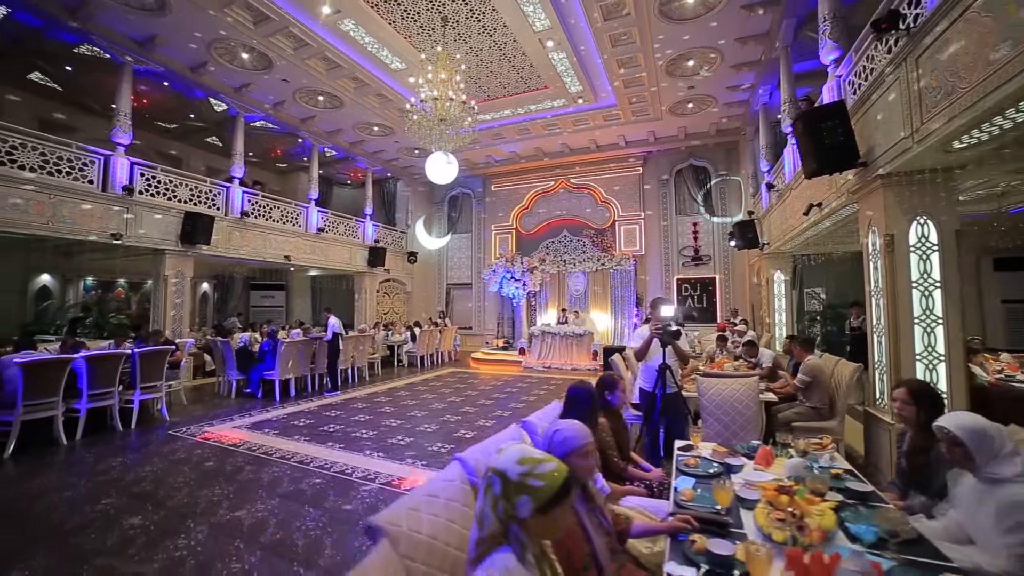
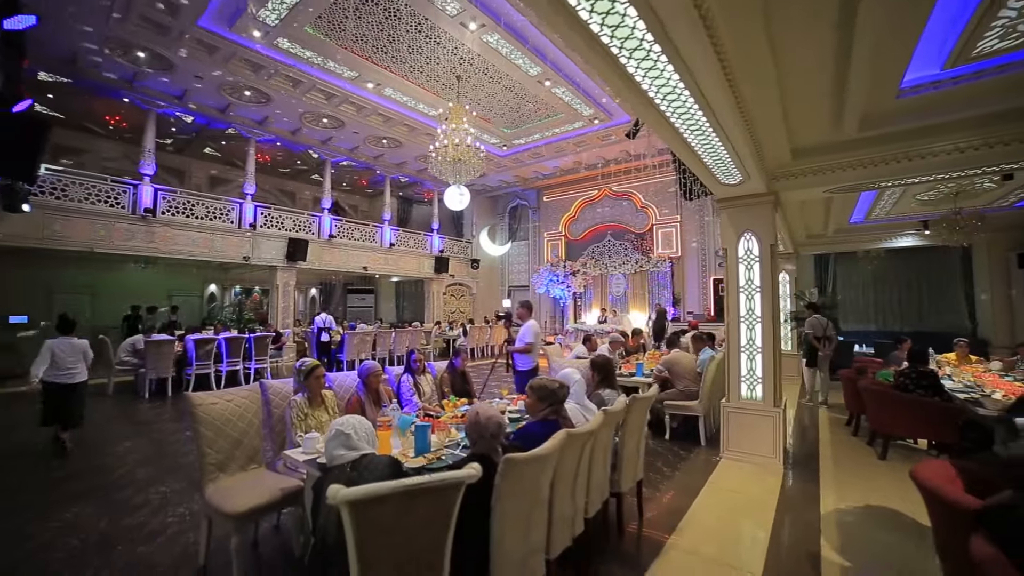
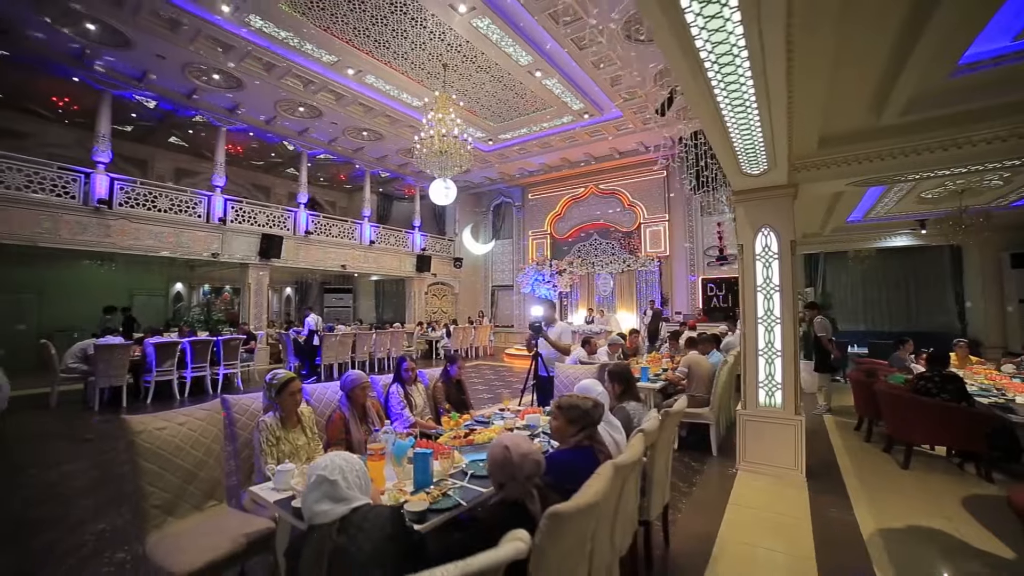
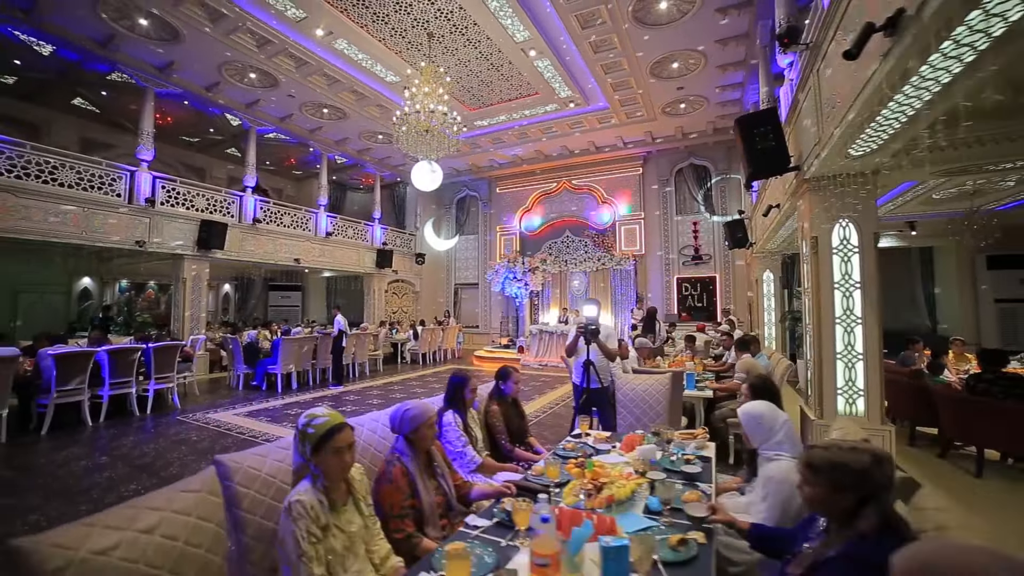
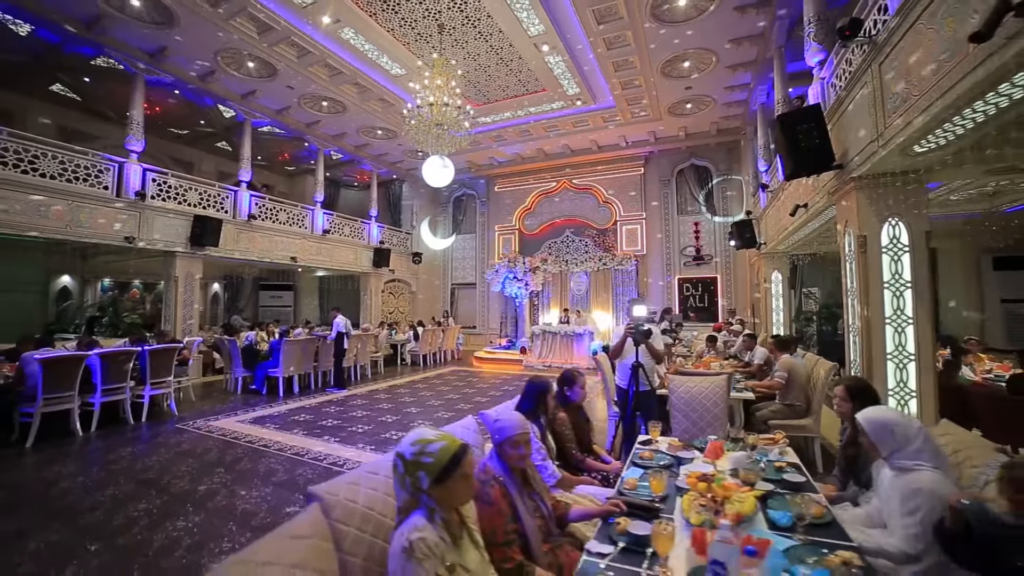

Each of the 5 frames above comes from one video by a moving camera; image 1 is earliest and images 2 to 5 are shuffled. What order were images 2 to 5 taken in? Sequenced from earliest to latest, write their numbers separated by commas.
5, 4, 3, 2
